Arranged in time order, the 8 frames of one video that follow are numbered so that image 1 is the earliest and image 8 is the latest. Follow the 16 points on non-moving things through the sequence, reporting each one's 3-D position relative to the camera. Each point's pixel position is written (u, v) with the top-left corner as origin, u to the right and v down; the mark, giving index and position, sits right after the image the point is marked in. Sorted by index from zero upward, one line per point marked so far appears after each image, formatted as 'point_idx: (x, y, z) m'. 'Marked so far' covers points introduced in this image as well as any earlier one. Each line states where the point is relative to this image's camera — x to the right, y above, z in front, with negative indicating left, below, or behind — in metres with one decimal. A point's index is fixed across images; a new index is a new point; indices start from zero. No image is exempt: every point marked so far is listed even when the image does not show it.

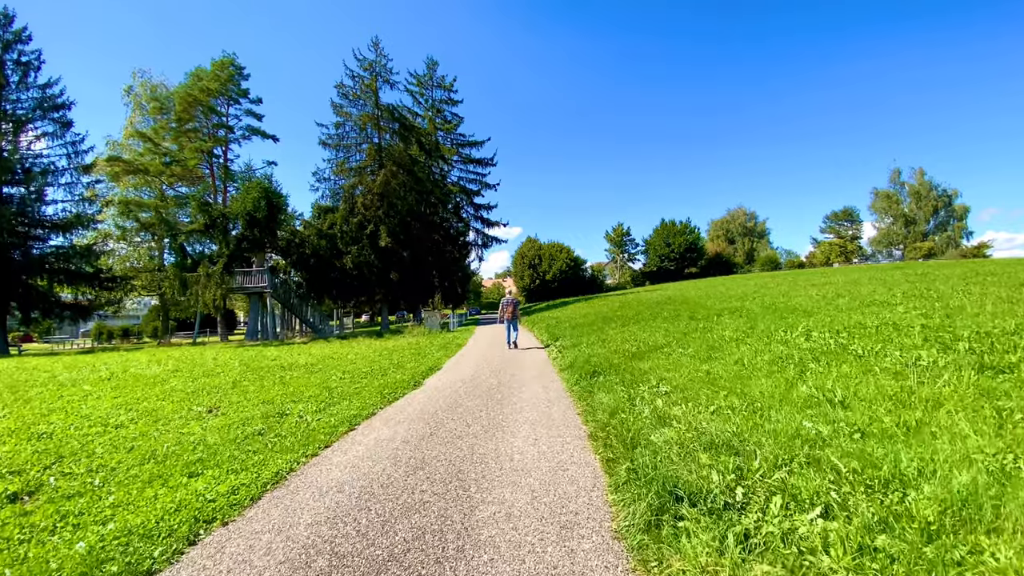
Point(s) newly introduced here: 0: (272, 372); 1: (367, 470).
0: (-6.7, -2.3, +13.1) m
1: (-1.5, -1.8, +4.8) m
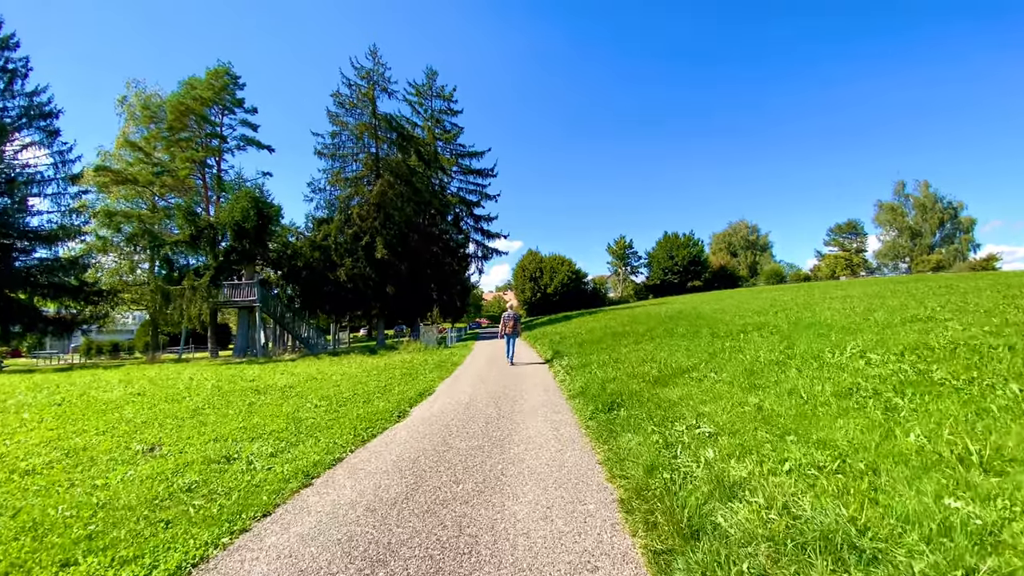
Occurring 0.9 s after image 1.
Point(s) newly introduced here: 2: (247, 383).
0: (-6.6, -2.7, +11.6) m
1: (-1.5, -1.9, +3.3) m
2: (-8.0, -2.9, +14.2) m
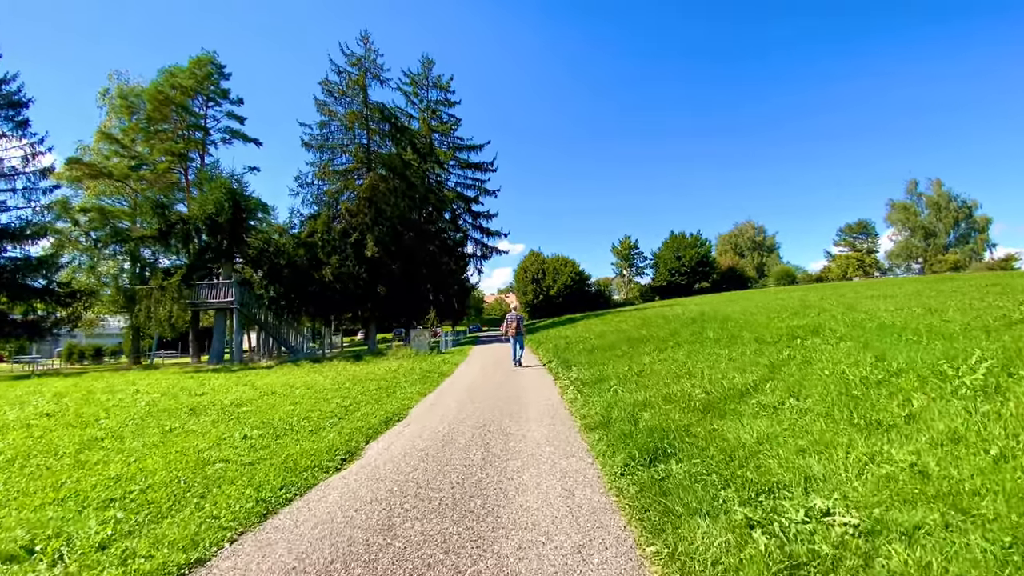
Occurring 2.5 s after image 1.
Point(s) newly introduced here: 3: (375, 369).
0: (-6.7, -2.6, +9.2) m
1: (-1.6, -1.8, +0.9) m
2: (-8.1, -2.8, +11.8) m
3: (-5.3, -3.1, +18.0) m
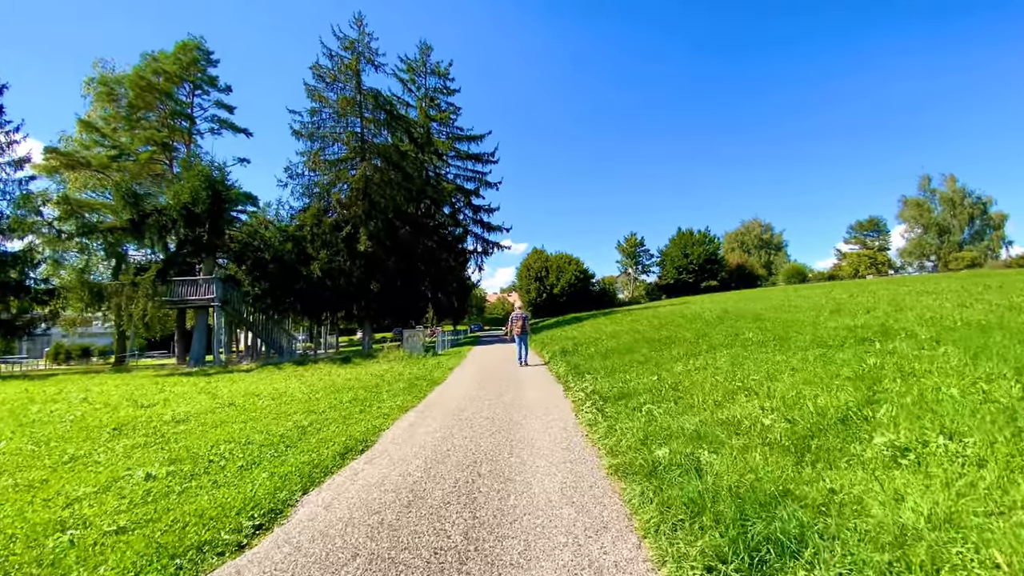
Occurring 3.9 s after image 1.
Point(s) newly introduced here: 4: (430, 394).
0: (-6.7, -2.4, +7.3) m
1: (-1.6, -1.6, -1.0) m
2: (-8.0, -2.6, +9.9) m
3: (-5.2, -2.9, +16.1) m
4: (-1.8, -2.3, +10.2) m
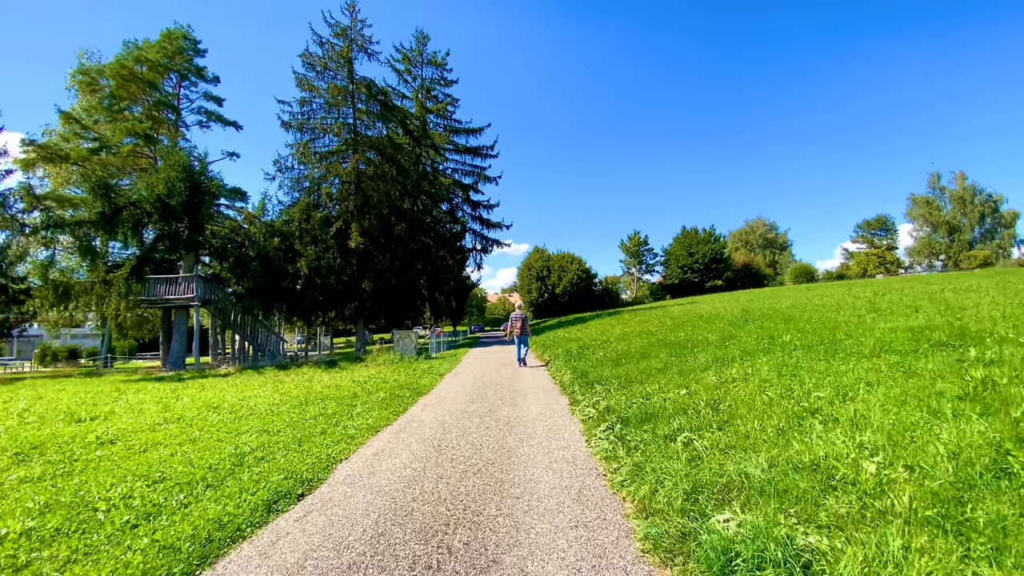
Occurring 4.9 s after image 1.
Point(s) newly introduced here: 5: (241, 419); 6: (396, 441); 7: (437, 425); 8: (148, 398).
0: (-6.8, -2.3, +5.8) m
1: (-1.7, -1.5, -2.6) m
2: (-8.1, -2.5, +8.4) m
3: (-5.3, -2.9, +14.6) m
4: (-1.8, -2.2, +8.7) m
5: (-4.9, -2.4, +8.6) m
6: (-1.5, -2.0, +6.1) m
7: (-1.1, -2.0, +6.8) m
8: (-9.7, -2.9, +12.5) m
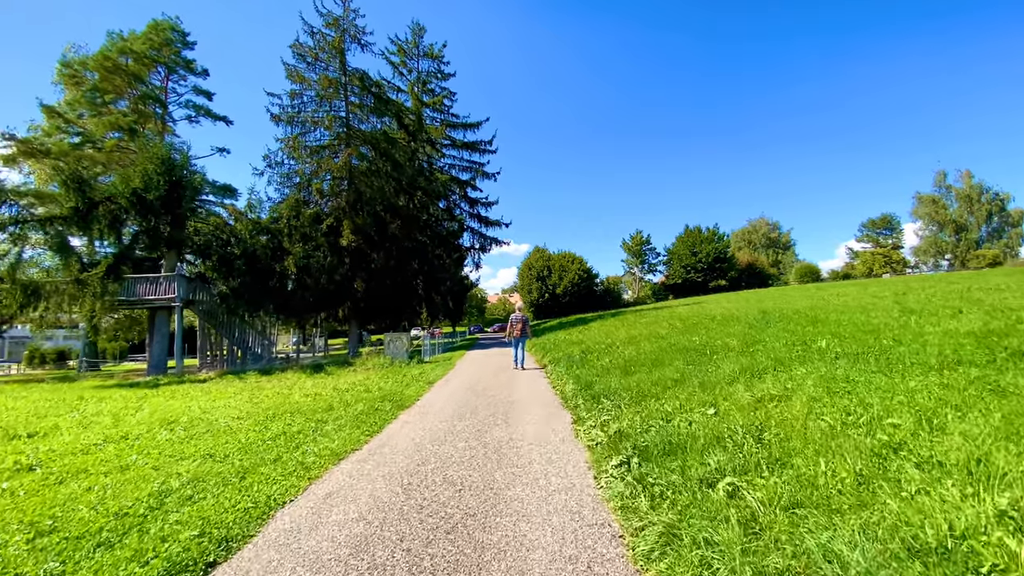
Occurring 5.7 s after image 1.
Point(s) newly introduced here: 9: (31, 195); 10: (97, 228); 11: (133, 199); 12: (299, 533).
0: (-6.9, -2.3, +4.6) m
1: (-1.8, -1.5, -3.7) m
2: (-8.2, -2.5, +7.2) m
3: (-5.4, -2.8, +13.4) m
4: (-1.9, -2.2, +7.5) m
5: (-5.0, -2.4, +7.4) m
6: (-1.6, -2.0, +4.9) m
7: (-1.2, -2.0, +5.7) m
8: (-9.8, -2.9, +11.4) m
9: (-19.9, +3.9, +19.5) m
10: (-17.5, +2.5, +19.9) m
11: (-15.9, +3.7, +19.7) m
12: (-1.7, -1.9, +3.7) m
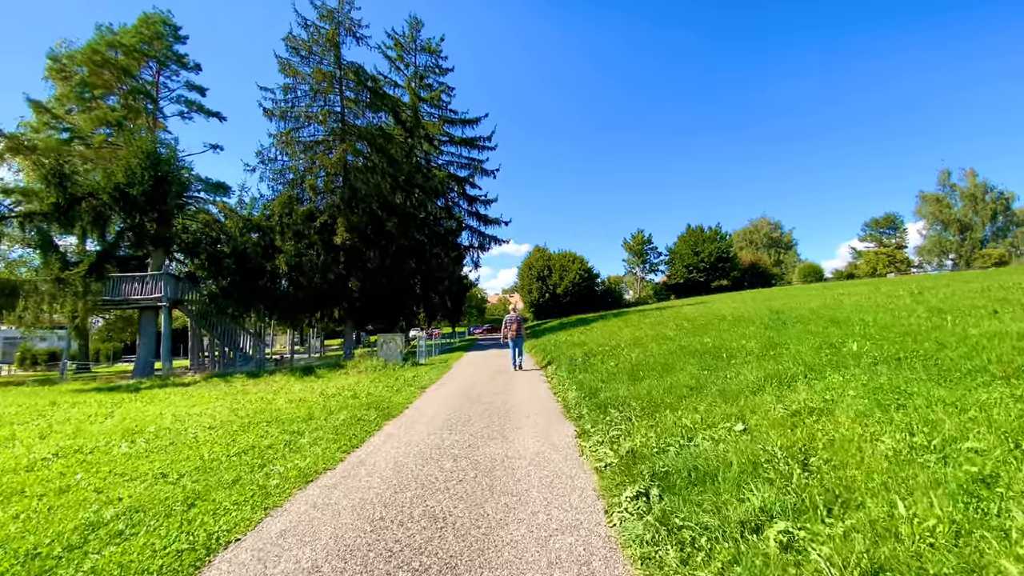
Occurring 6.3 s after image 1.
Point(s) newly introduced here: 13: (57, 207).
0: (-6.9, -2.2, +3.9) m
1: (-1.9, -1.4, -4.5) m
2: (-8.3, -2.5, +6.5) m
3: (-5.4, -2.8, +12.7) m
4: (-2.0, -2.1, +6.7) m
5: (-5.1, -2.3, +6.7) m
6: (-1.7, -1.9, +4.2) m
7: (-1.2, -1.9, +4.9) m
8: (-9.8, -2.9, +10.6) m
9: (-20.0, +3.9, +18.7) m
10: (-17.5, +2.6, +19.1) m
11: (-15.9, +3.7, +18.9) m
12: (-1.7, -1.9, +2.9) m
13: (-18.3, +3.2, +19.0) m
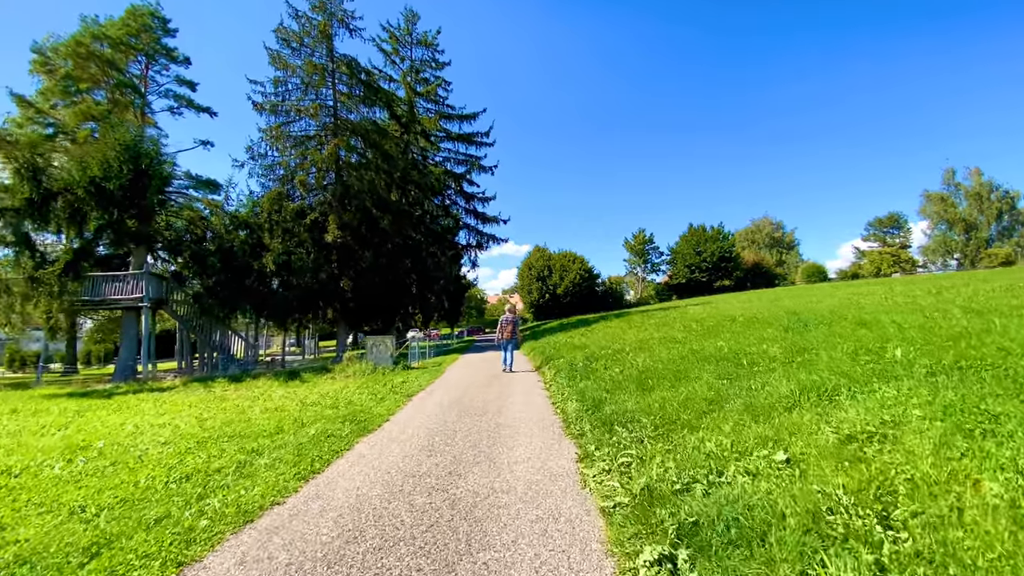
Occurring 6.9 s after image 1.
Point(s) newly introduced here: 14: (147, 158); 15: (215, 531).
0: (-7.1, -2.2, +2.9) m
1: (-2.0, -1.4, -5.4) m
2: (-8.4, -2.4, +5.5) m
3: (-5.5, -2.8, +11.7) m
4: (-2.1, -2.1, +5.8) m
5: (-5.2, -2.3, +5.7) m
6: (-1.8, -1.9, +3.2) m
7: (-1.4, -1.9, +4.0) m
8: (-9.9, -2.8, +9.7) m
9: (-20.1, +3.9, +17.8) m
10: (-17.6, +2.6, +18.2) m
11: (-16.0, +3.8, +18.0) m
12: (-1.8, -1.8, +2.0) m
13: (-18.4, +3.3, +18.1) m
14: (-14.8, +5.2, +19.1) m
15: (-2.4, -2.0, +3.9) m
